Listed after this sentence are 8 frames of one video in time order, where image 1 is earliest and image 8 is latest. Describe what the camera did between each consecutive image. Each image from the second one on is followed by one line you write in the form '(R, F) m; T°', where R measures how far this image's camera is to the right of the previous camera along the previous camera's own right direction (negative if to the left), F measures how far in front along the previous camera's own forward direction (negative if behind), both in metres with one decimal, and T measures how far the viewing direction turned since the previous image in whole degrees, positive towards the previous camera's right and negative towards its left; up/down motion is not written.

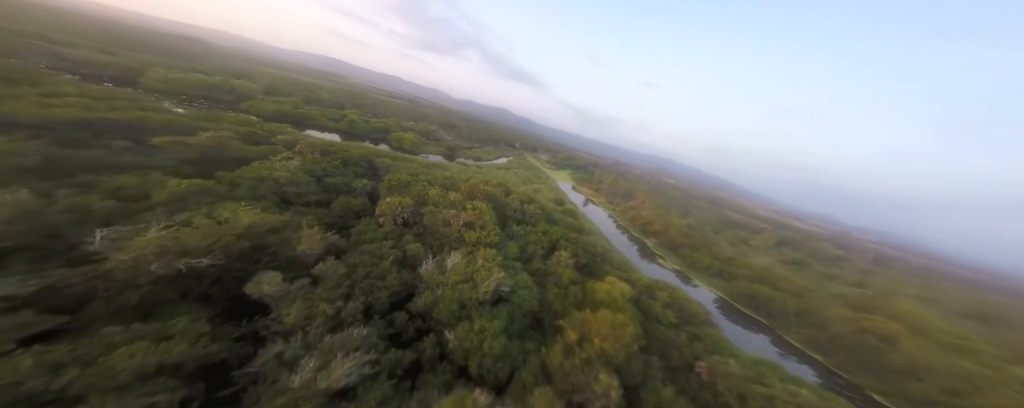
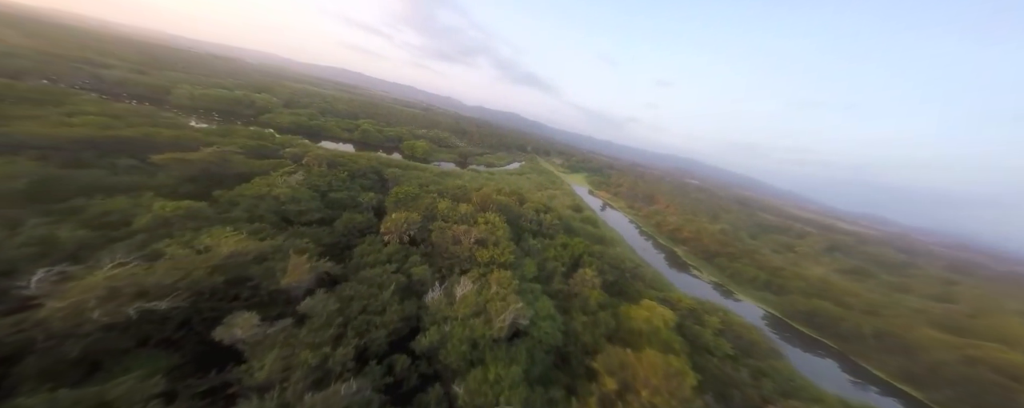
(-0.2, +1.8) m; -3°
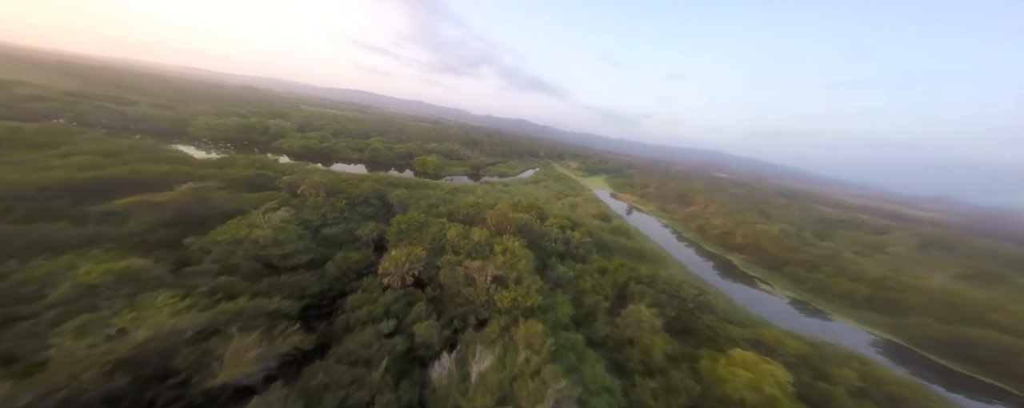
(-0.3, +3.1) m; -4°
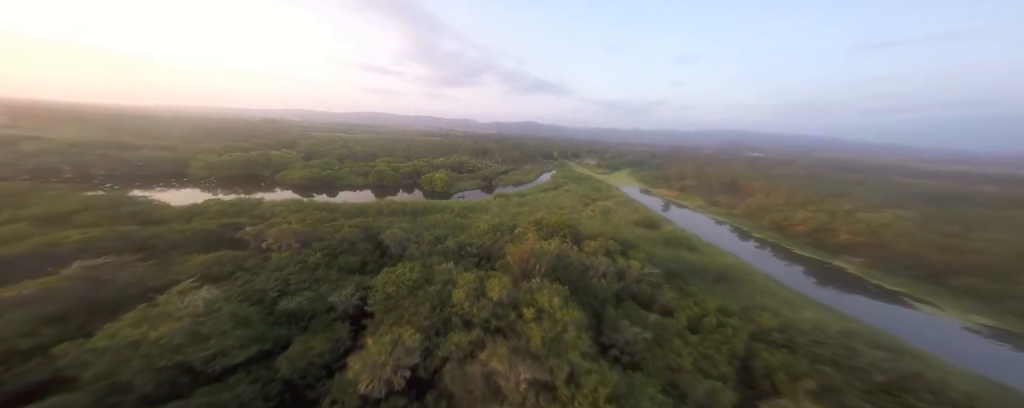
(-0.4, +4.9) m; -4°
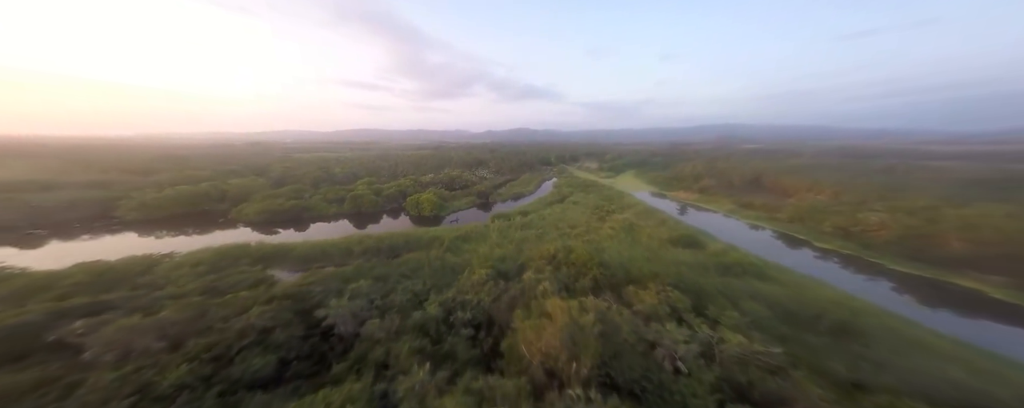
(-0.3, +5.0) m; +1°
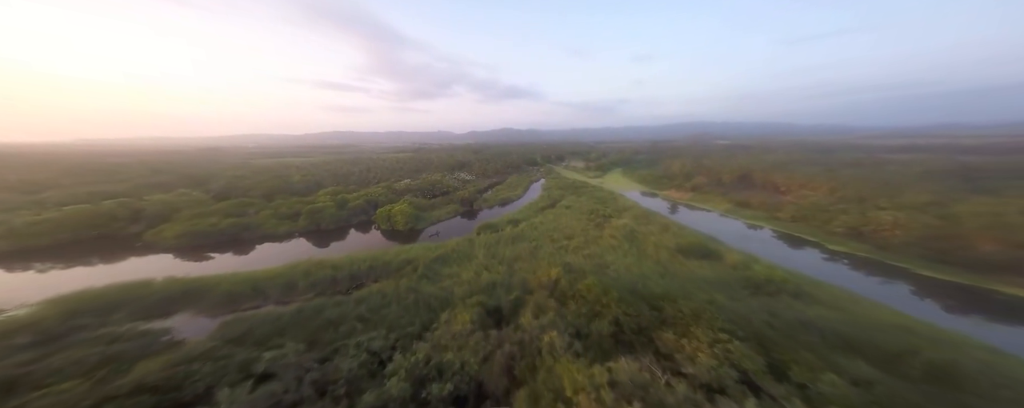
(-0.3, +3.1) m; +4°
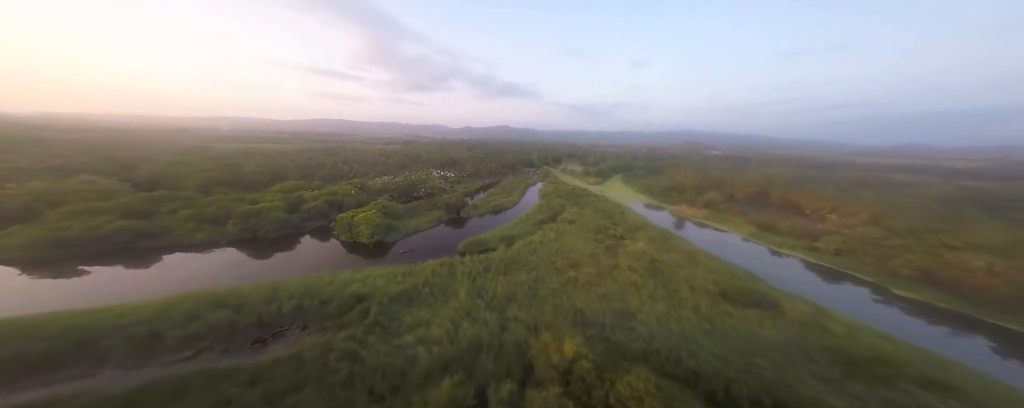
(-0.3, +4.6) m; +2°
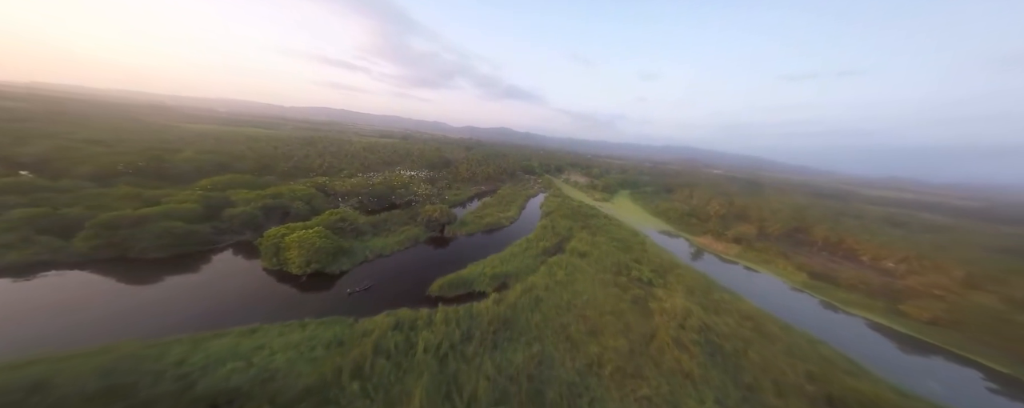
(-0.3, +5.3) m; +1°
